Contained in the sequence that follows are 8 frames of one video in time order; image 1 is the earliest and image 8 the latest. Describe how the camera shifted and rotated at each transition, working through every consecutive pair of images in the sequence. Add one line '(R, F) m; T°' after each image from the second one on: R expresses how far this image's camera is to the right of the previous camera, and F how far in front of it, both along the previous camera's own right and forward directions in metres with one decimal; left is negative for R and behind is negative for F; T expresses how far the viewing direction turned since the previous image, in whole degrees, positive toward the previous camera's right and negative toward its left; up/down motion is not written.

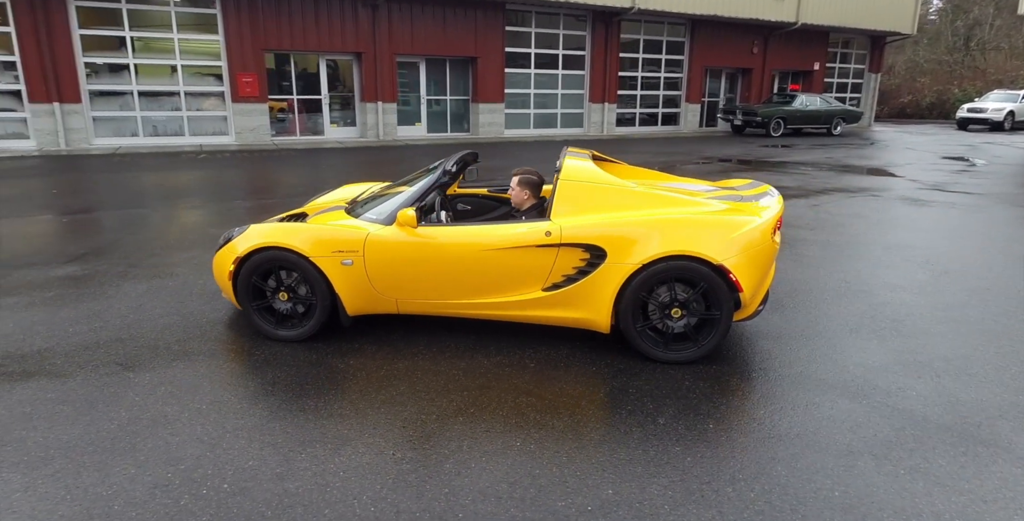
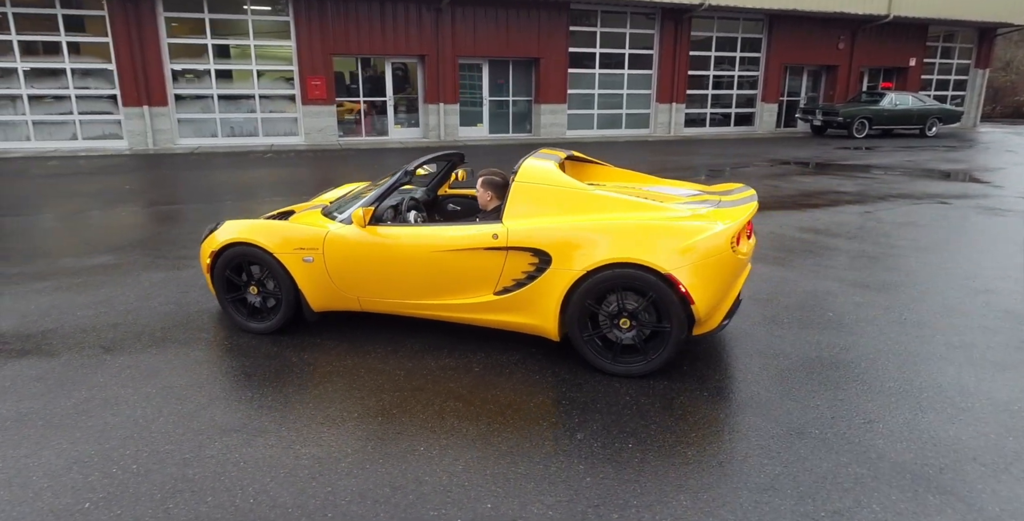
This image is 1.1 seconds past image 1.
(+0.8, +0.1) m; -8°
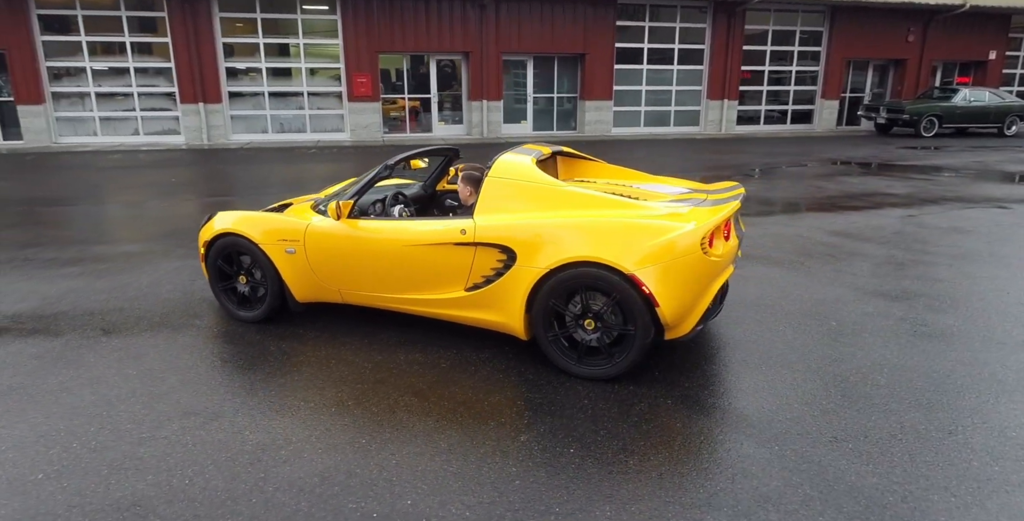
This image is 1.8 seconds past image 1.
(+0.5, +0.1) m; -5°
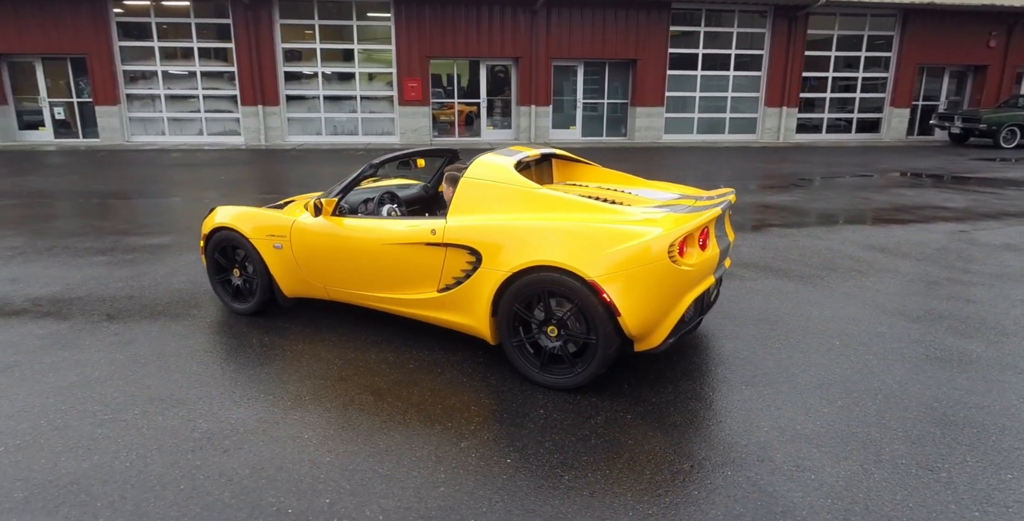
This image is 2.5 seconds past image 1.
(+0.5, +0.1) m; -6°
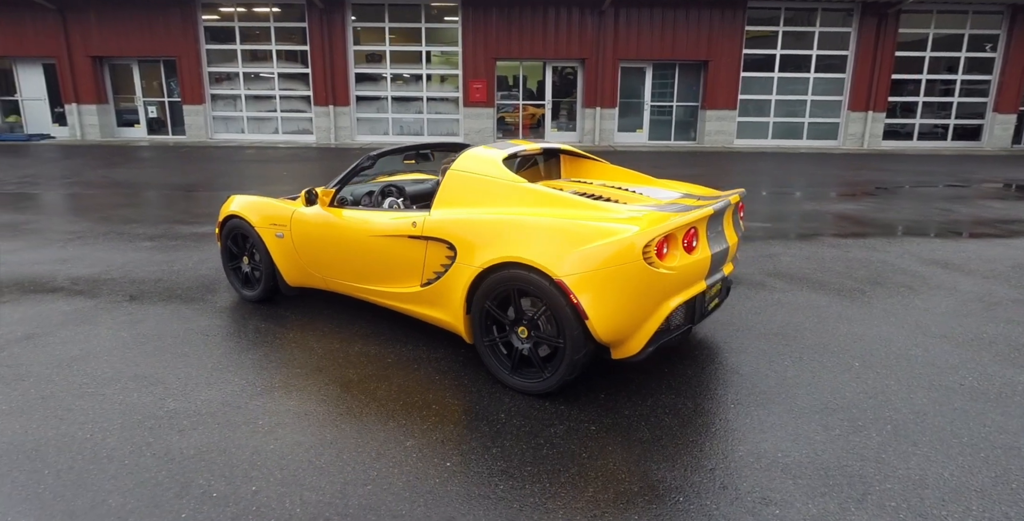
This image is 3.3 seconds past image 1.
(+0.5, +0.2) m; -7°
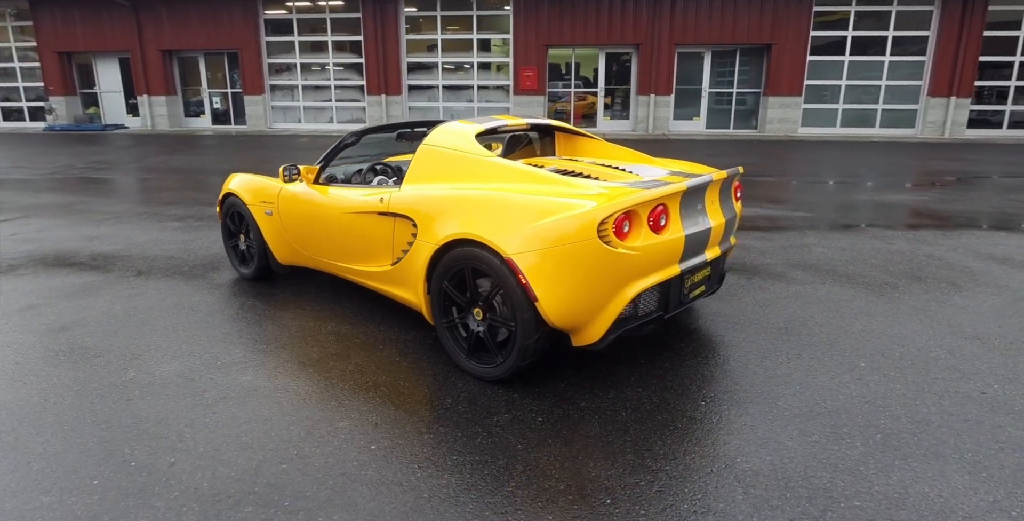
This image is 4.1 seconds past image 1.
(+0.5, +0.2) m; -6°
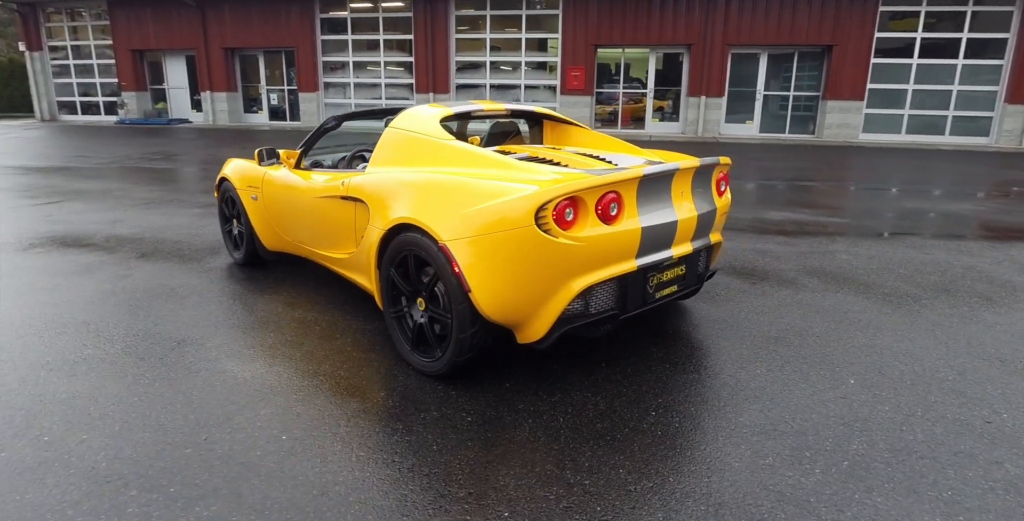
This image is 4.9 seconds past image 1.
(+0.5, +0.2) m; -5°
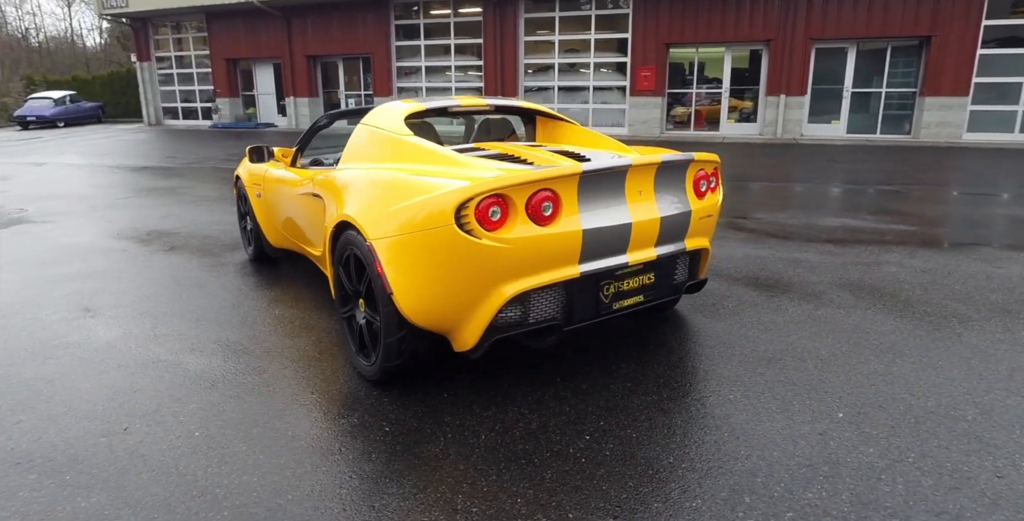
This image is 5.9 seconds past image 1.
(+0.6, +0.2) m; -8°
